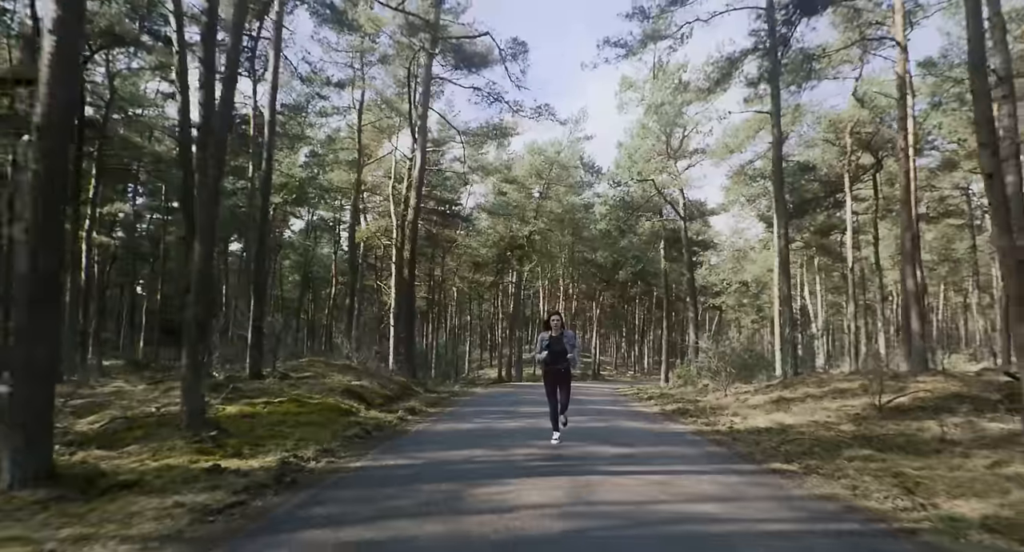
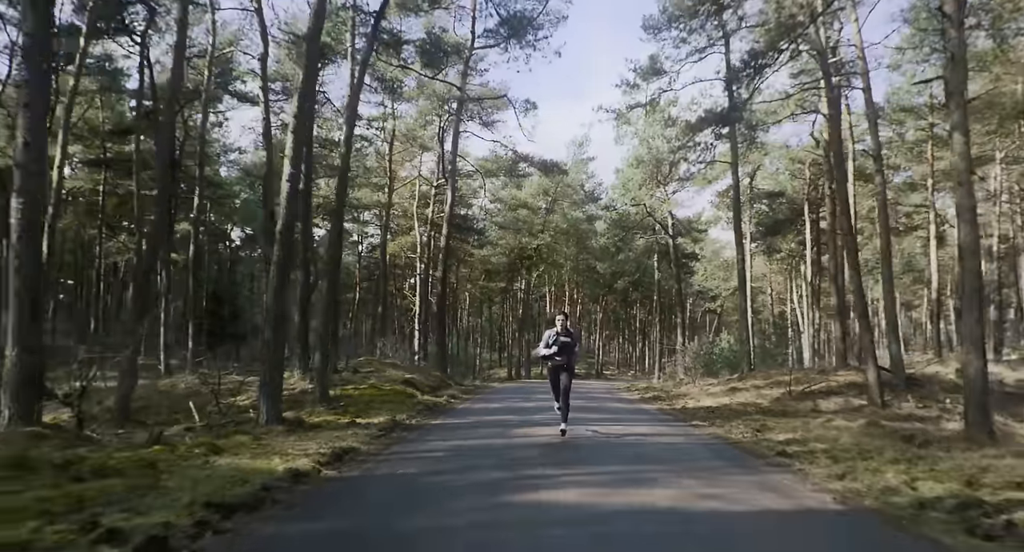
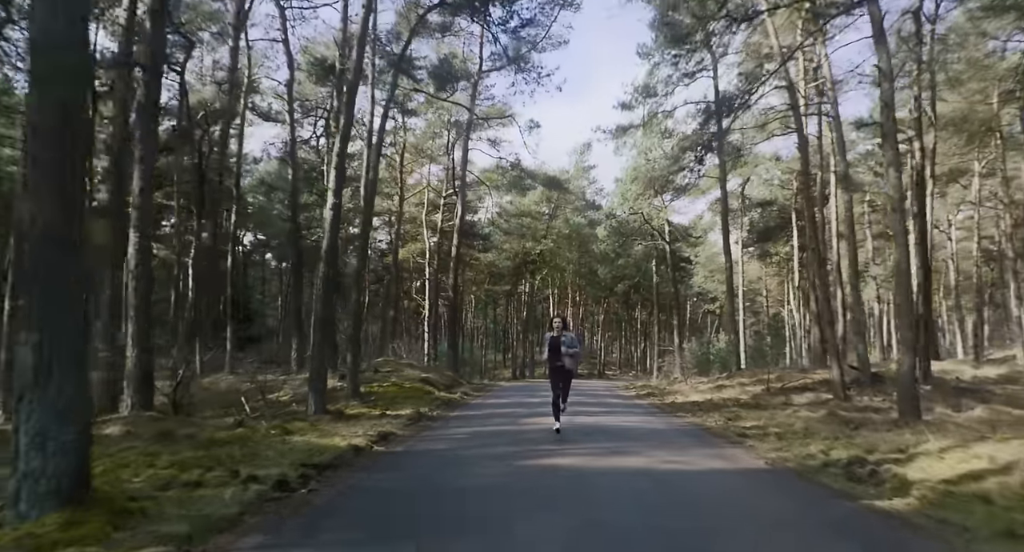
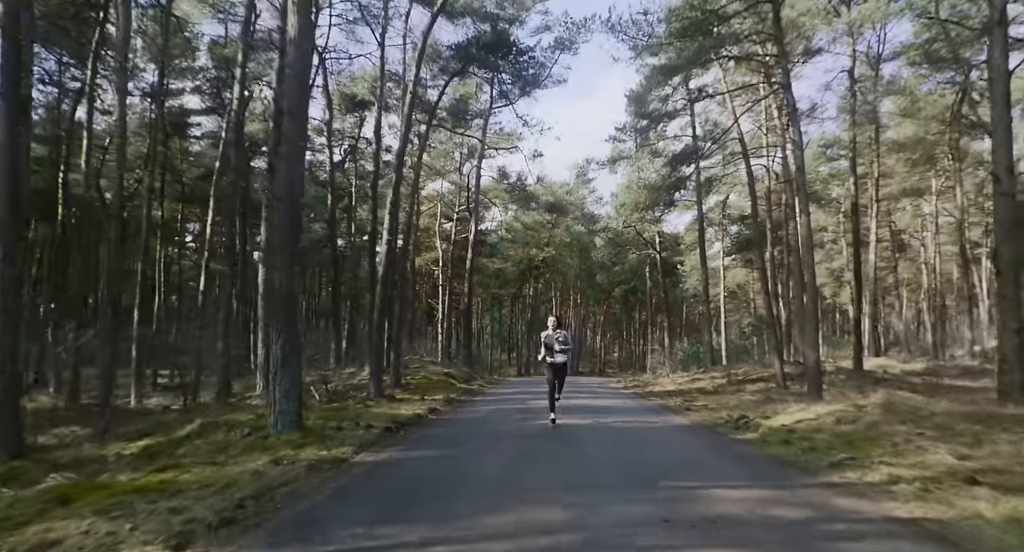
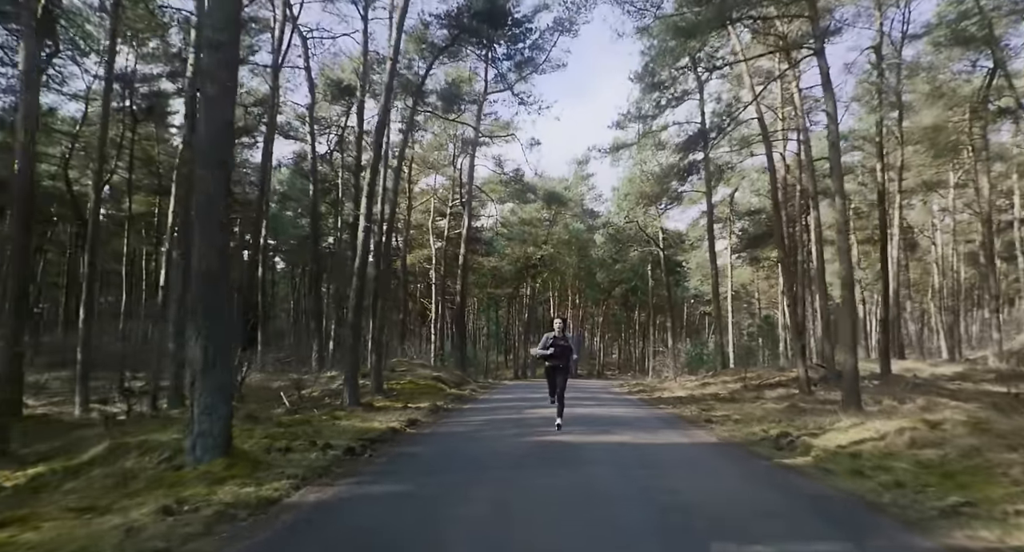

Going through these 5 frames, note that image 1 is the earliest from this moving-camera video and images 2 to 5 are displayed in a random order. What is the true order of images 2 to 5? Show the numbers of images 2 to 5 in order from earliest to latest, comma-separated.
2, 3, 5, 4
